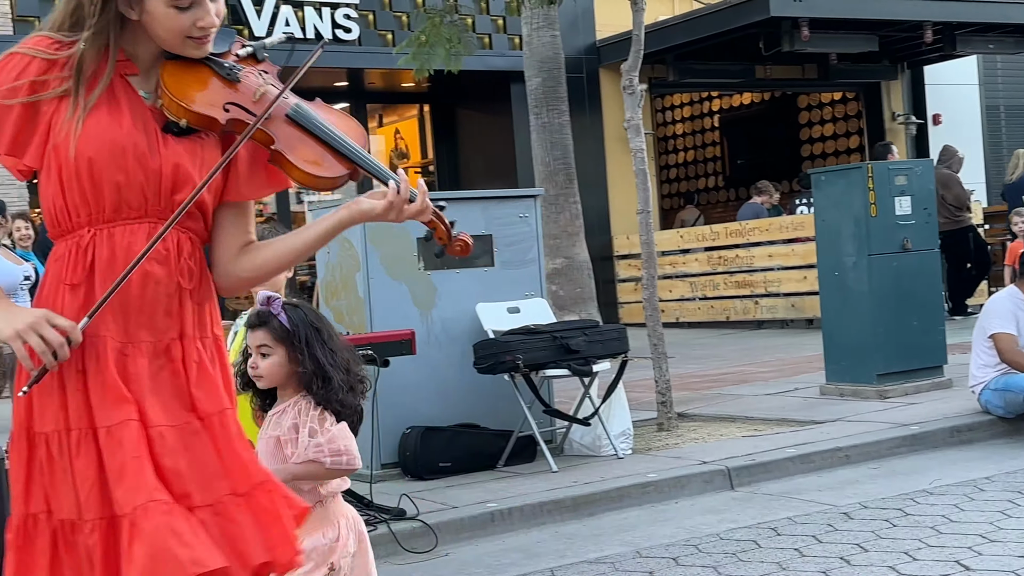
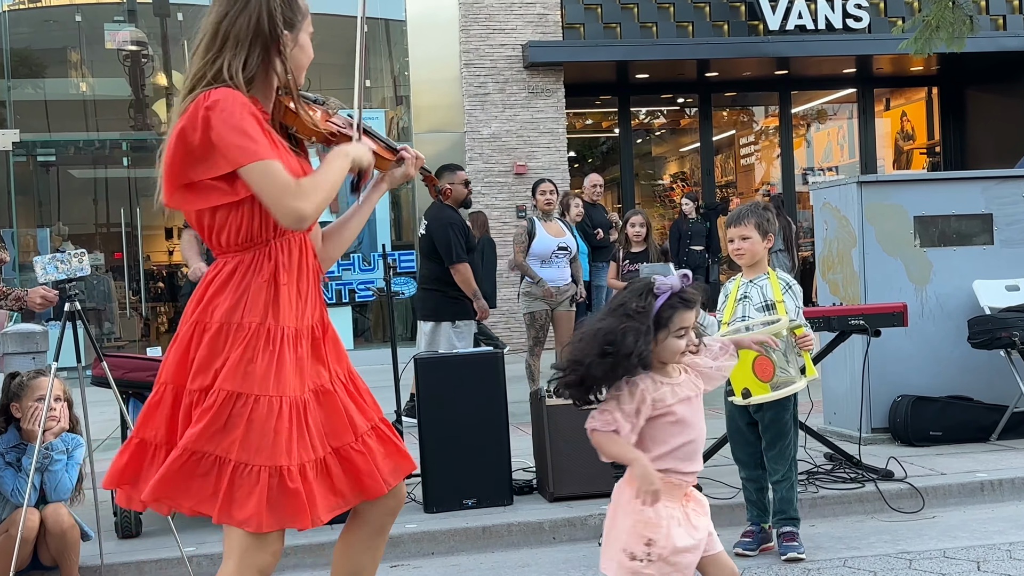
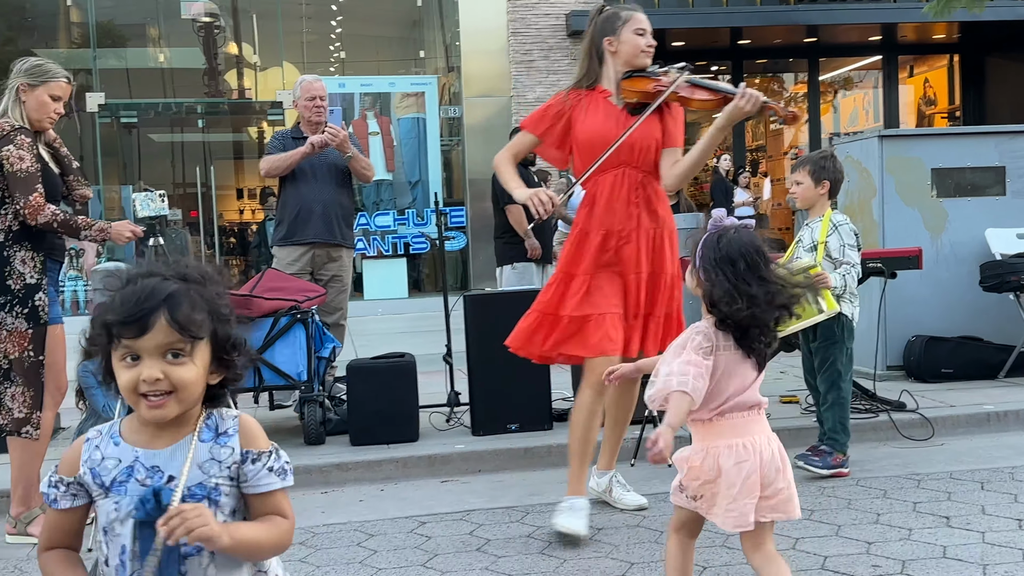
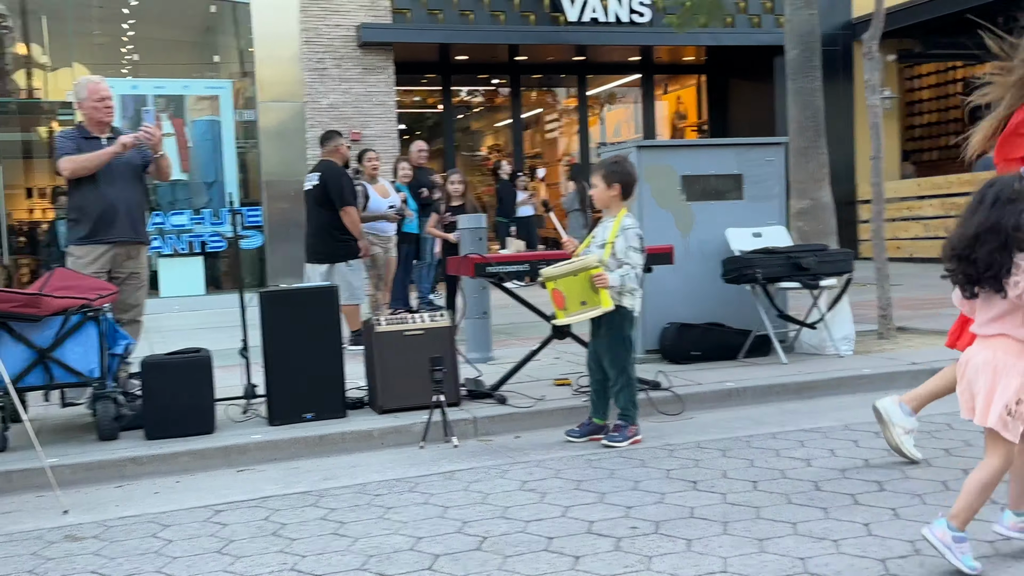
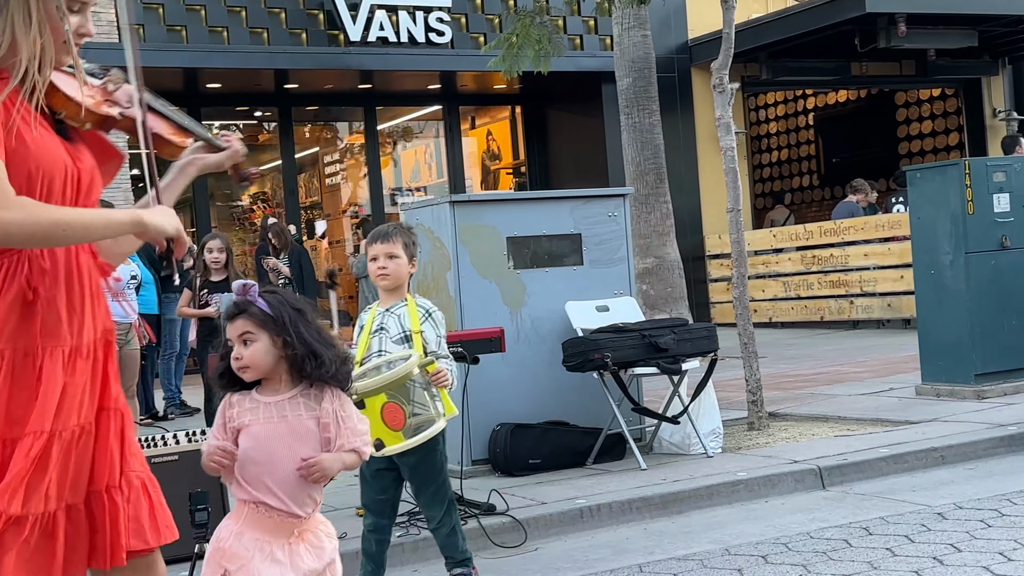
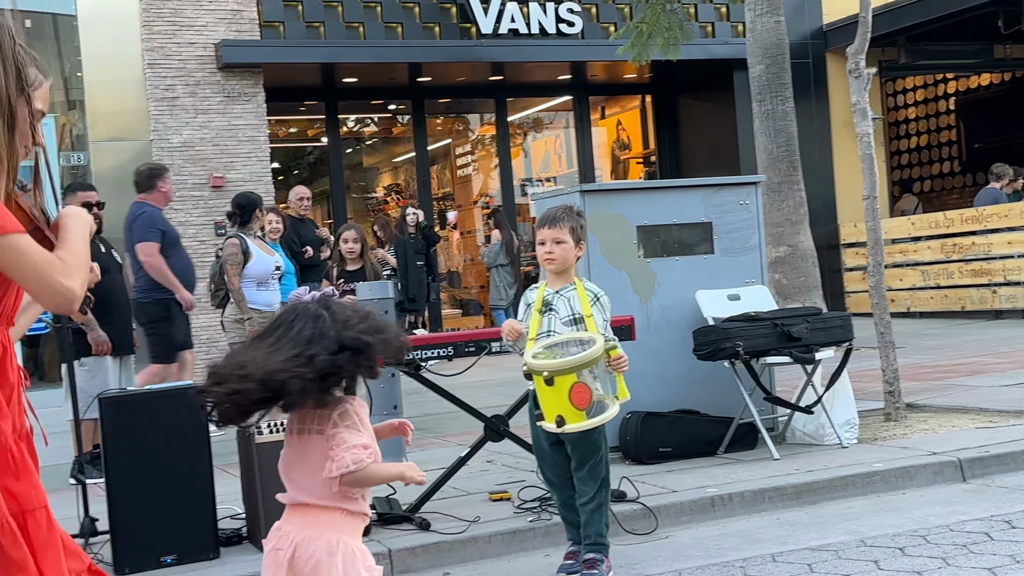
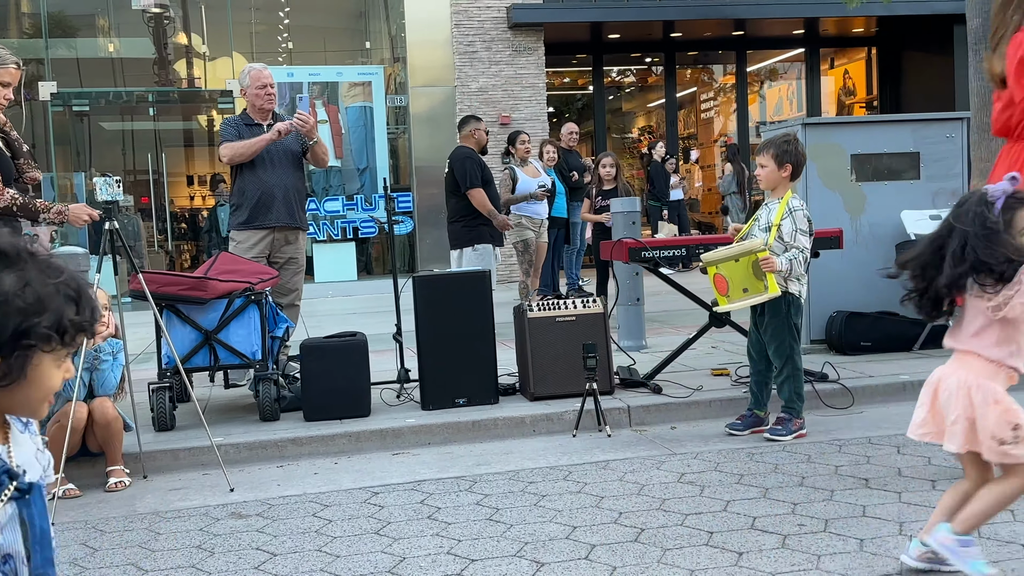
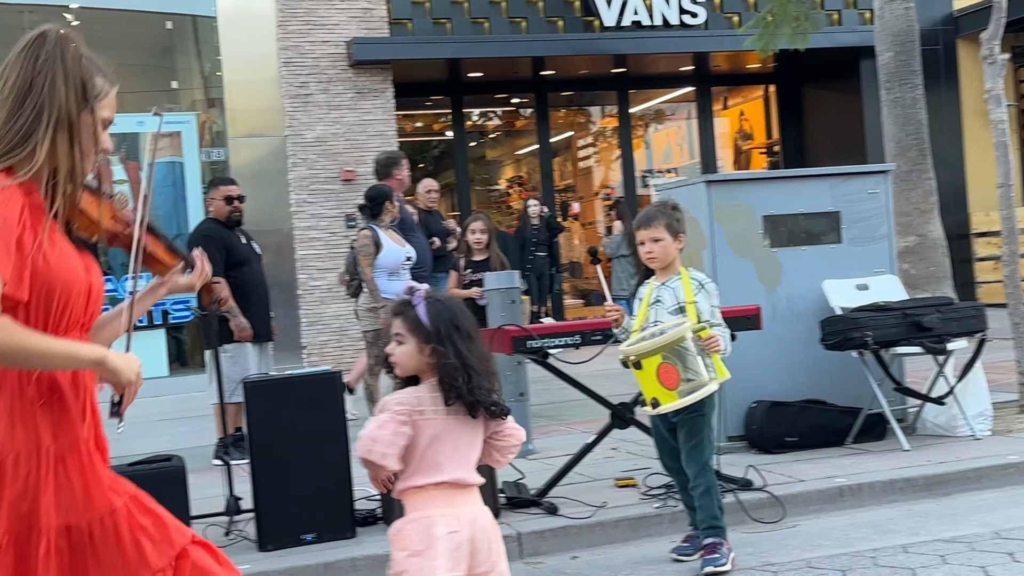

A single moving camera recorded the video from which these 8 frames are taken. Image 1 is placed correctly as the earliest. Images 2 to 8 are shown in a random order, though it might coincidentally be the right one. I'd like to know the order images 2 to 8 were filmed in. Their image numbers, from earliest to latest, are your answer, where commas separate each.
5, 6, 8, 2, 3, 7, 4
